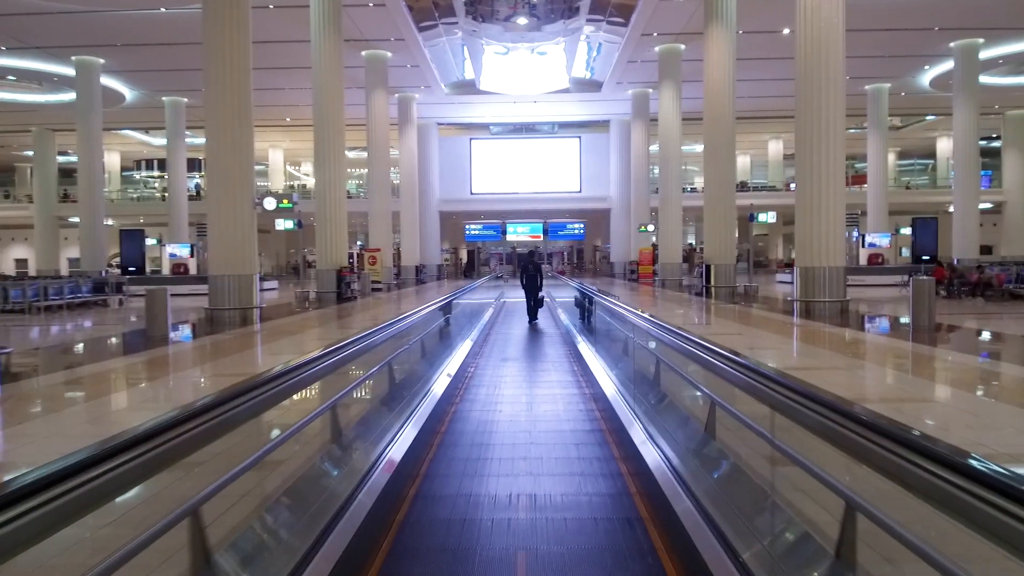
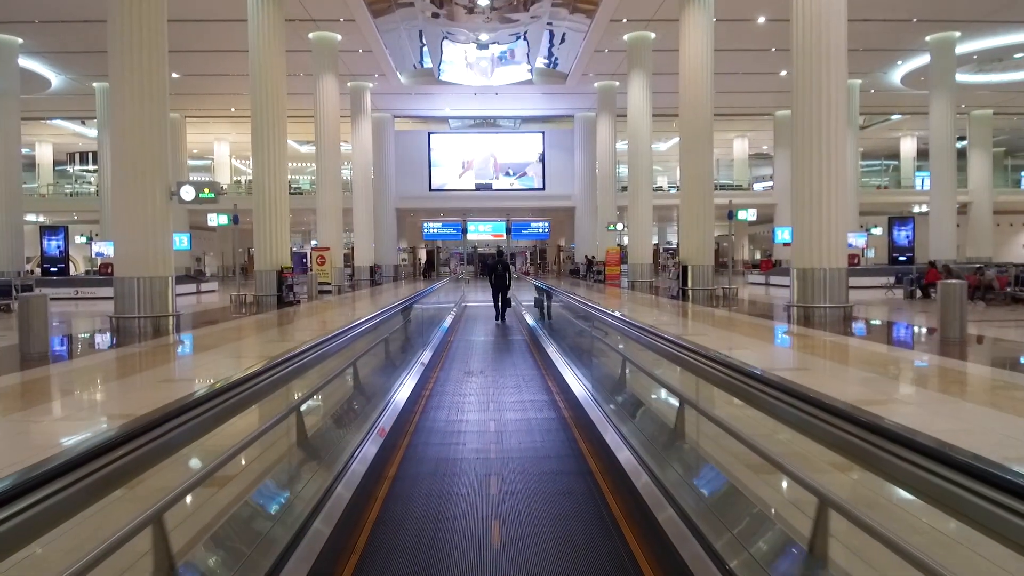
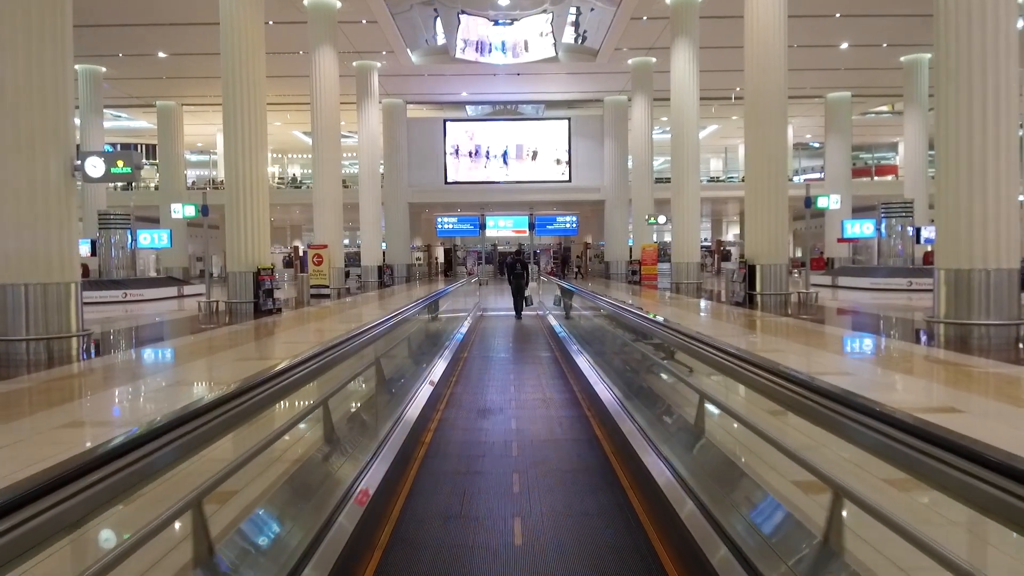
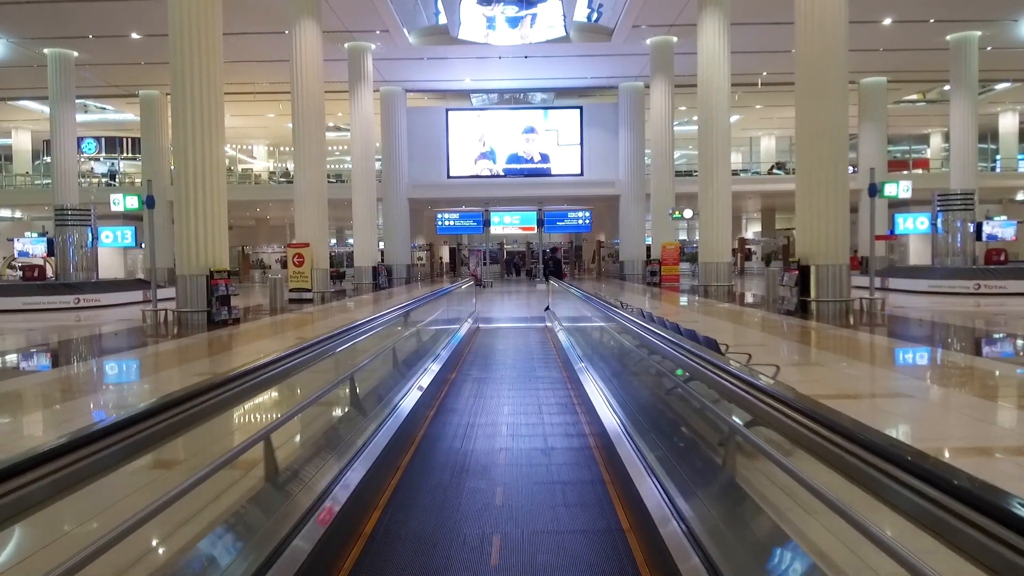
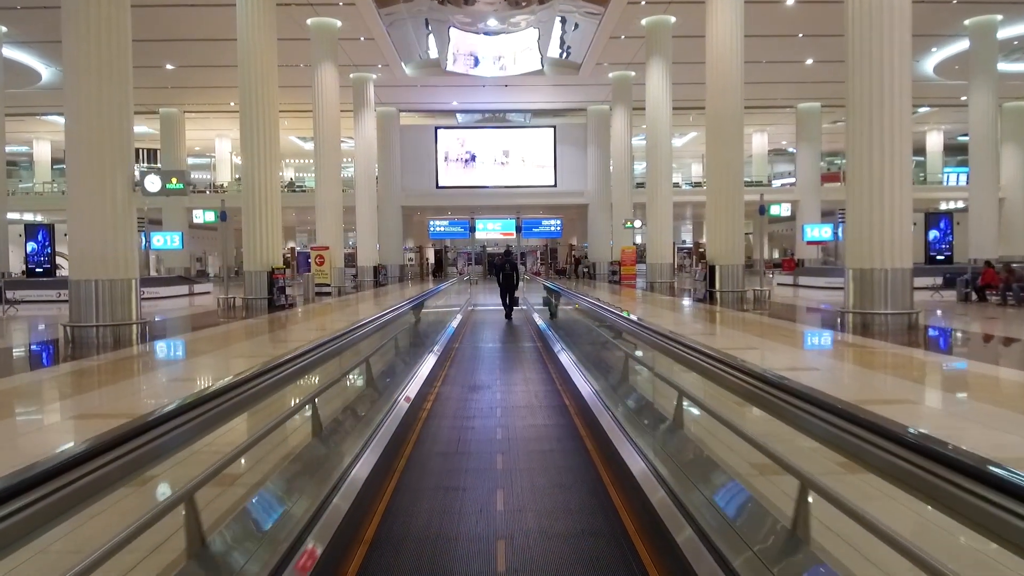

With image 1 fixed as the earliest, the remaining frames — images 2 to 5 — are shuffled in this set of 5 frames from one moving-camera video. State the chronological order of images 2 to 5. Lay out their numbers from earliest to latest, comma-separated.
2, 5, 3, 4
